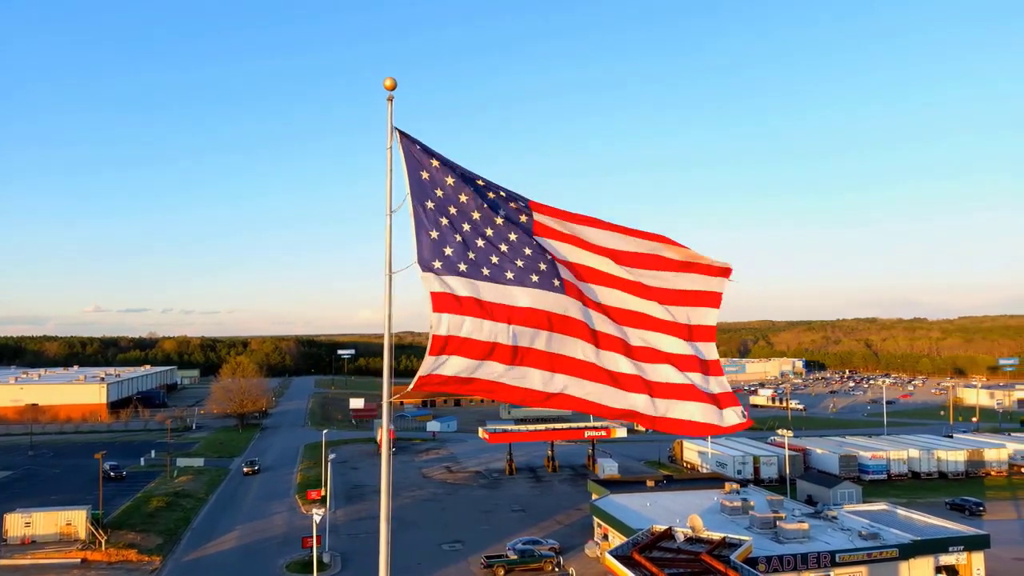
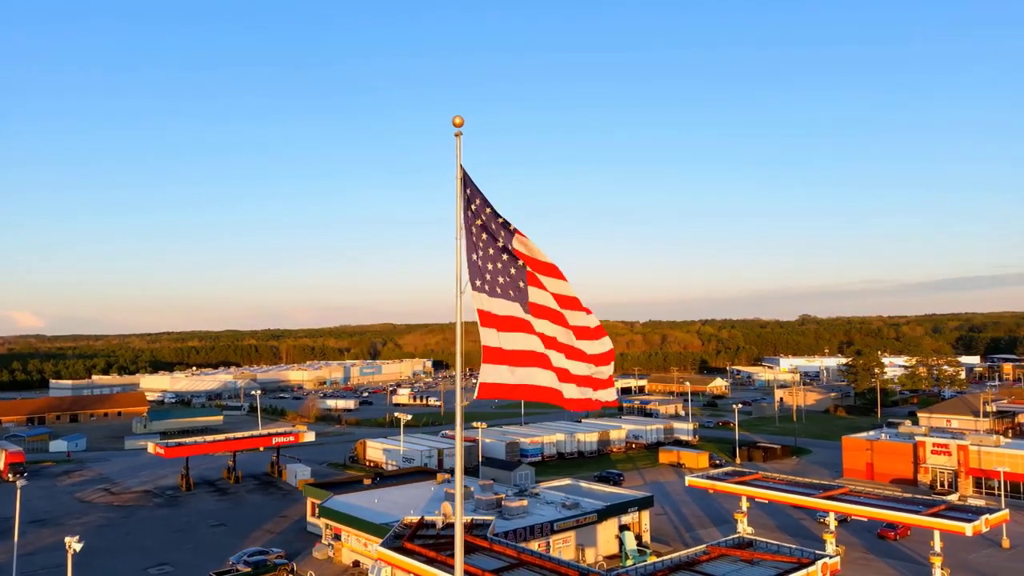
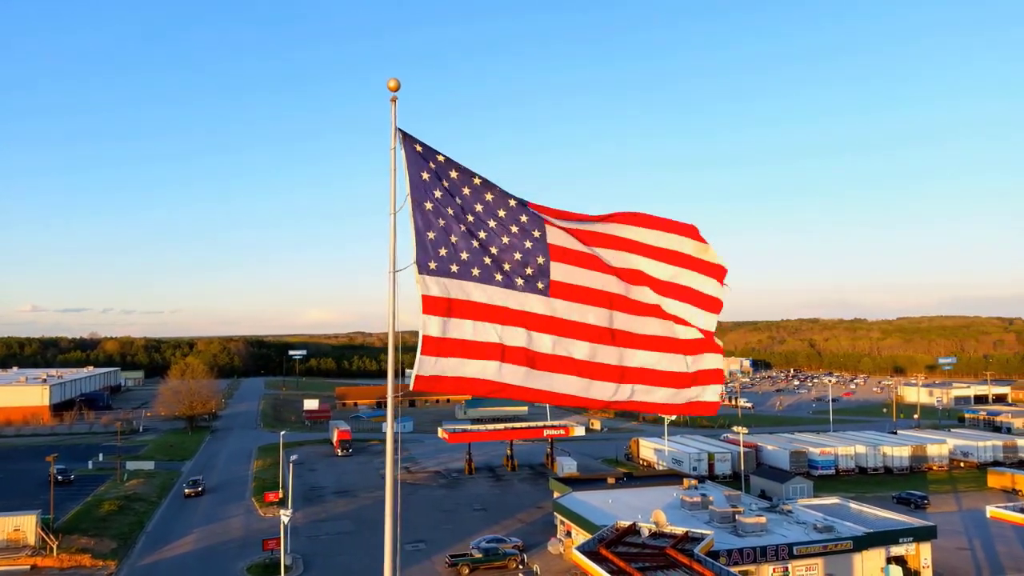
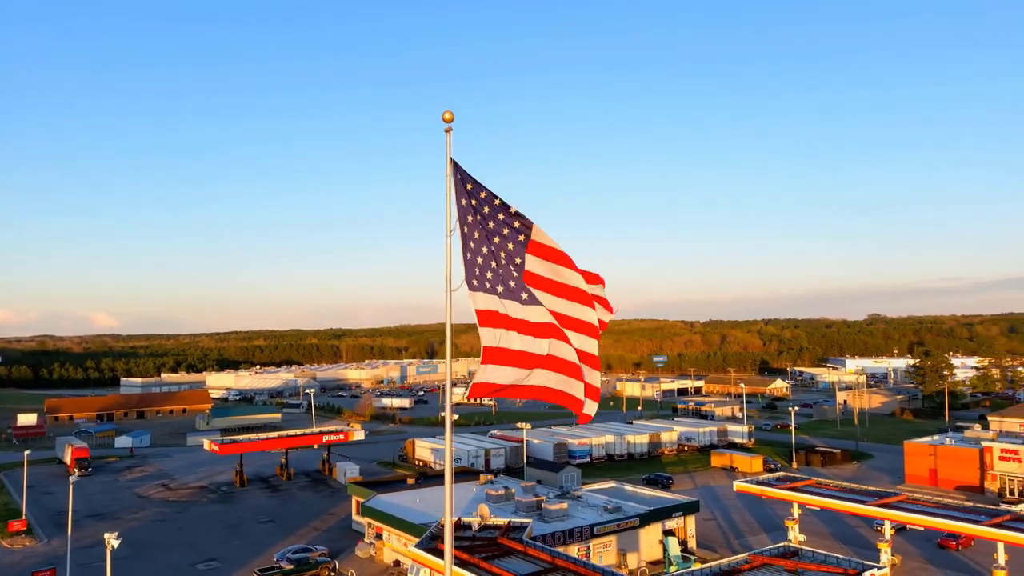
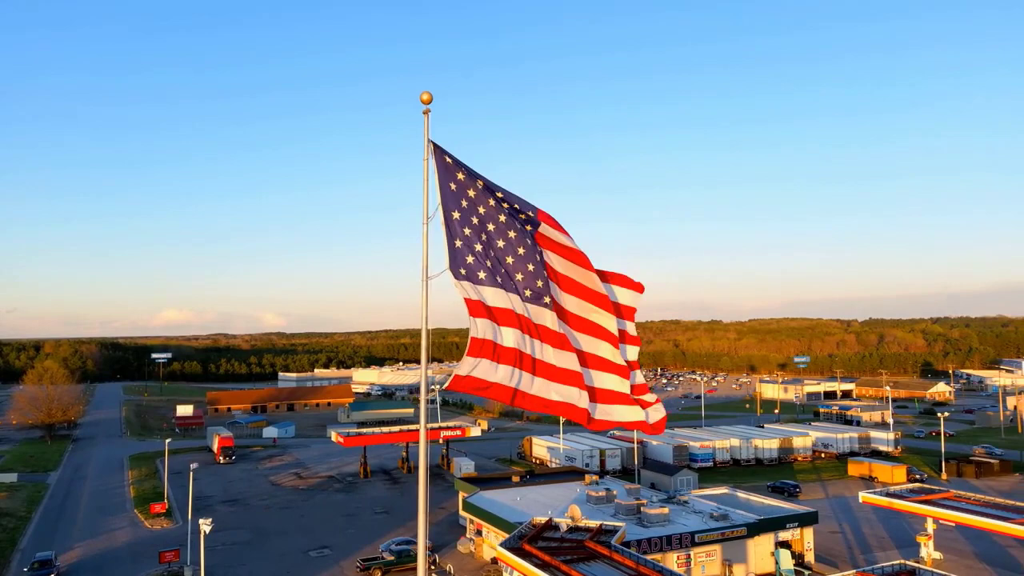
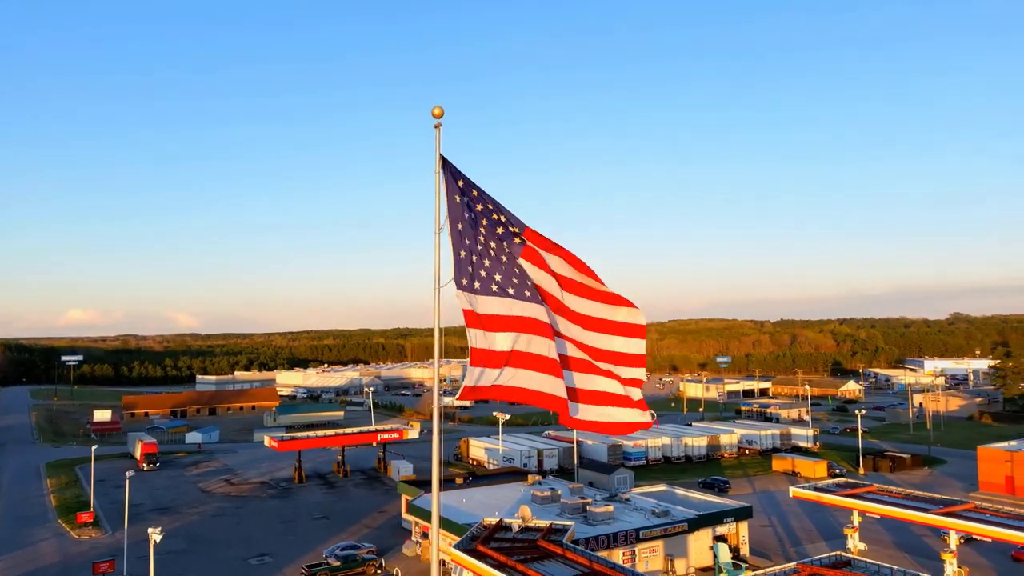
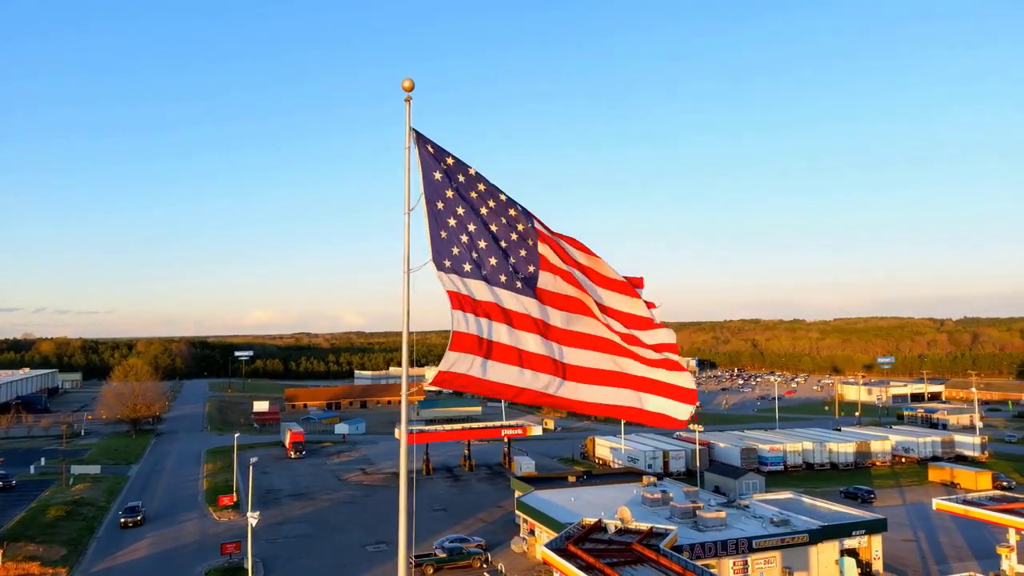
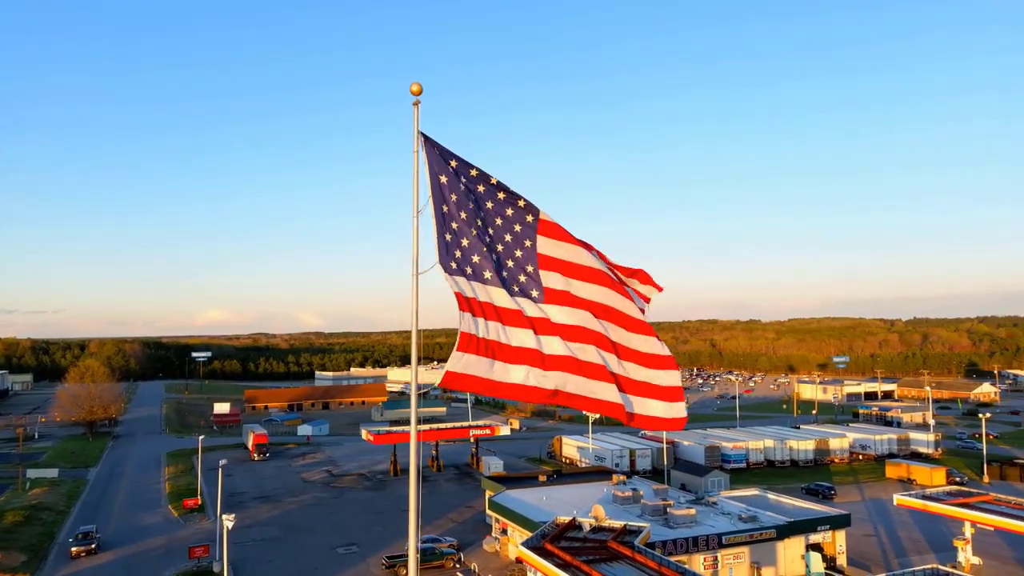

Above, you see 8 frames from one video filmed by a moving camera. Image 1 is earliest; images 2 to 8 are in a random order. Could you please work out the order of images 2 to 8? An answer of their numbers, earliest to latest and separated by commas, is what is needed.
3, 7, 8, 5, 6, 4, 2
